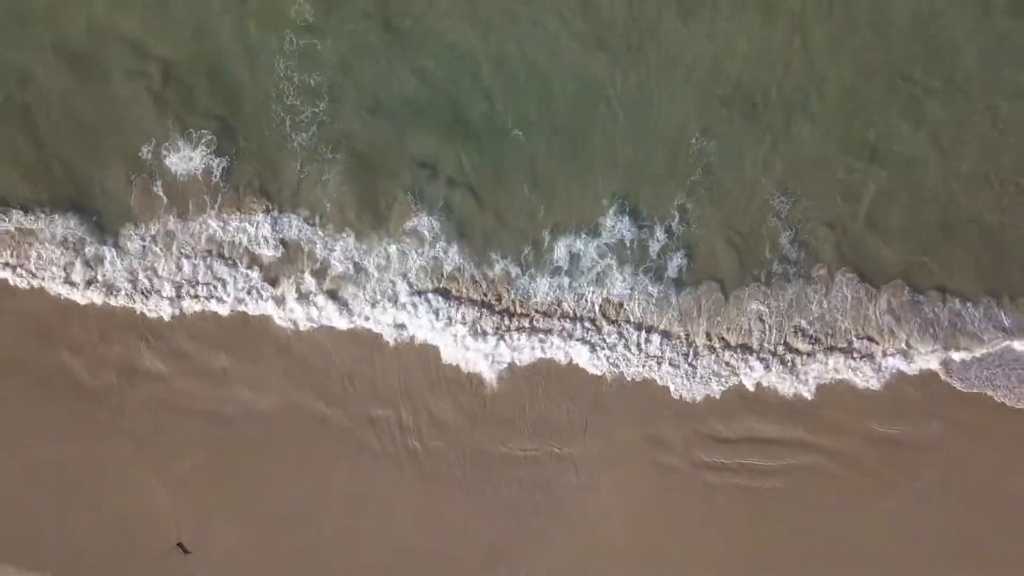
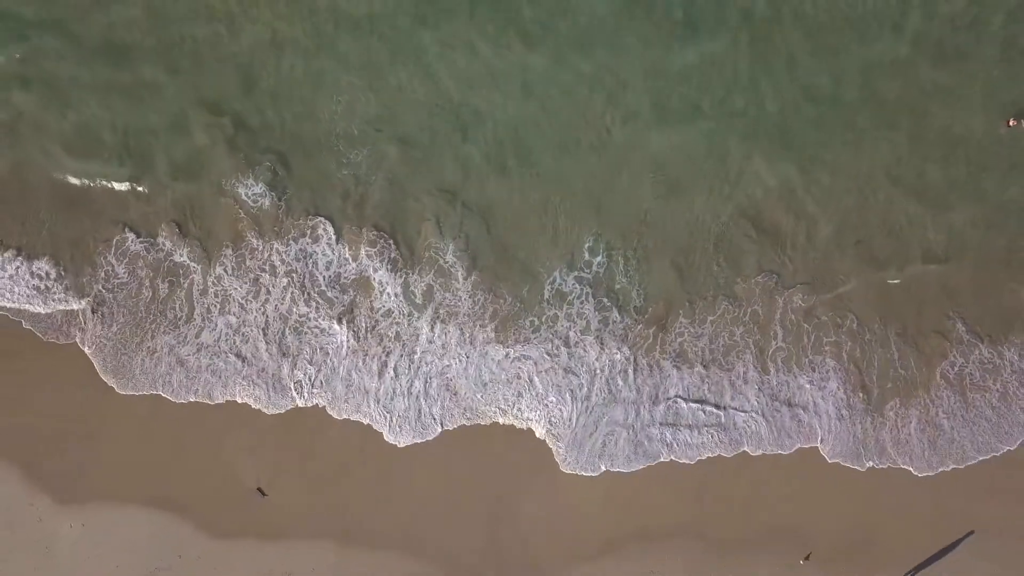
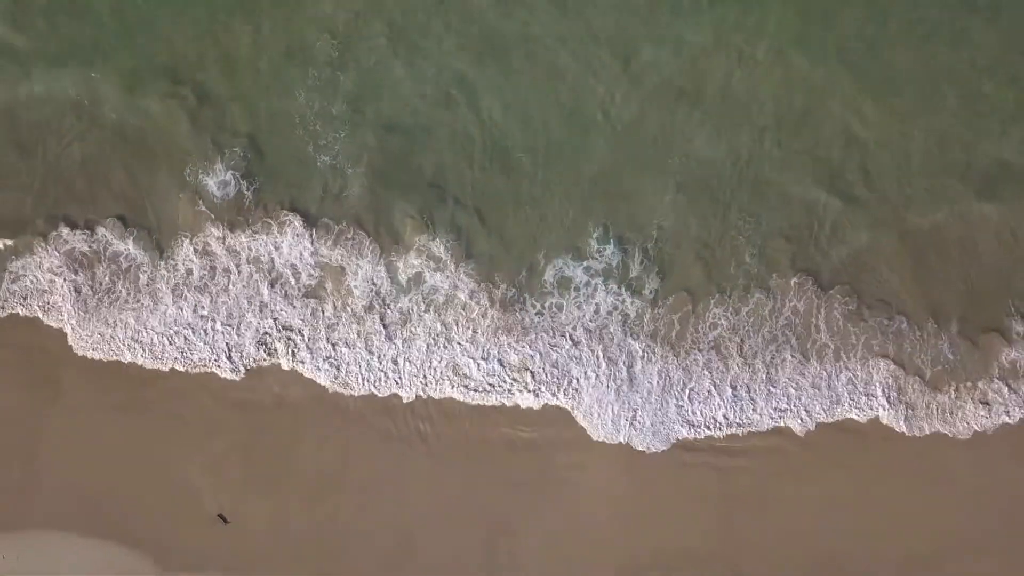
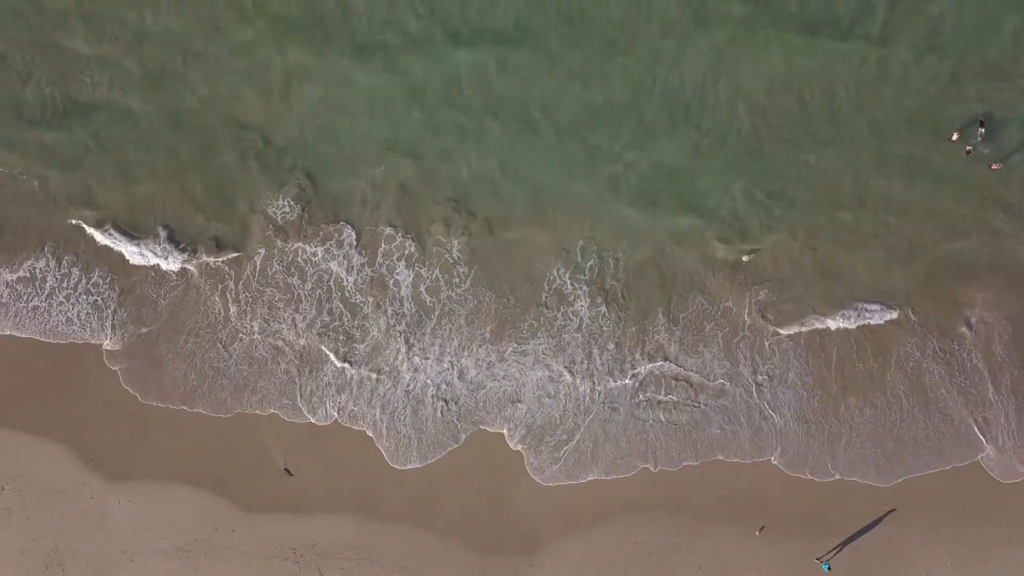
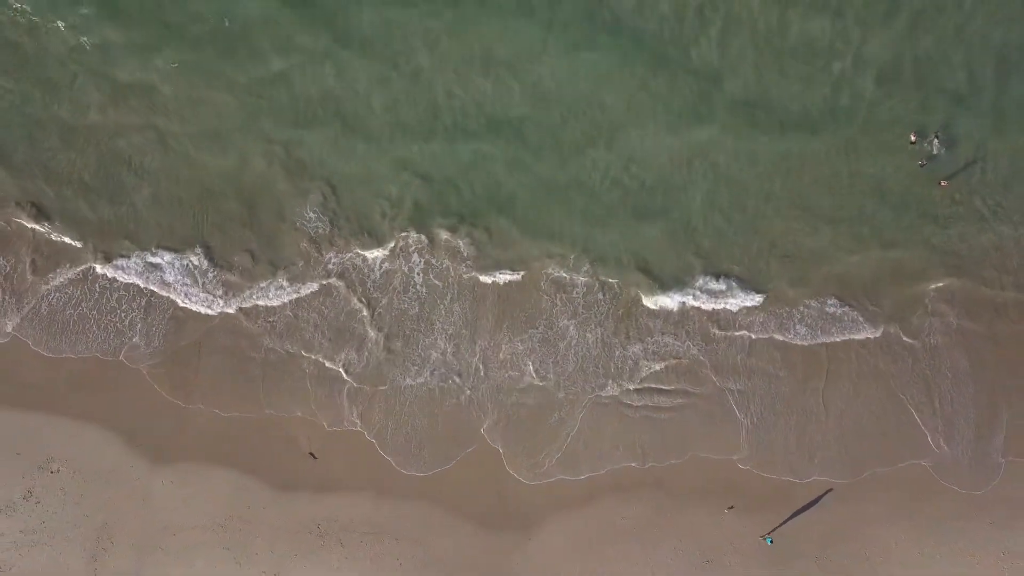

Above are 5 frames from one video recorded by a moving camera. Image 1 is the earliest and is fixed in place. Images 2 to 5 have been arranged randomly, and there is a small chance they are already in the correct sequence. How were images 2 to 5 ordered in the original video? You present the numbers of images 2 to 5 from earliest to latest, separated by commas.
3, 2, 4, 5
